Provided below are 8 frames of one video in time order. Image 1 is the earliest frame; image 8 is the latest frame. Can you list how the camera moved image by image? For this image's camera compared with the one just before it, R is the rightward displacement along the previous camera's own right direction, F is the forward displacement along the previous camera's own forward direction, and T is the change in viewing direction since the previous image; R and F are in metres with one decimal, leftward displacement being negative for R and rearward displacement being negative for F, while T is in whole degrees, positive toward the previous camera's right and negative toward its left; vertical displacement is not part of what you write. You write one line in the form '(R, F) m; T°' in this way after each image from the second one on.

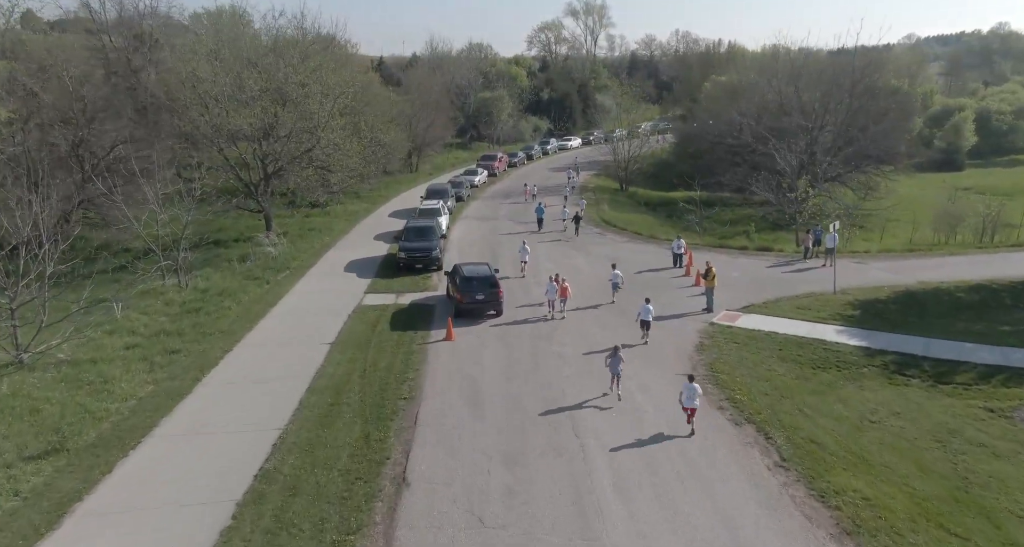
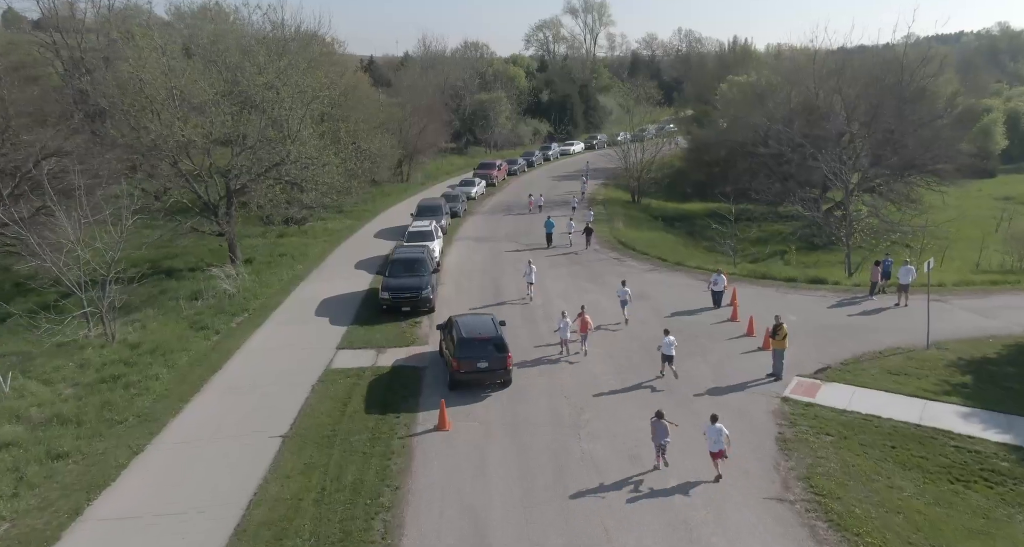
(-0.3, +4.9) m; 0°
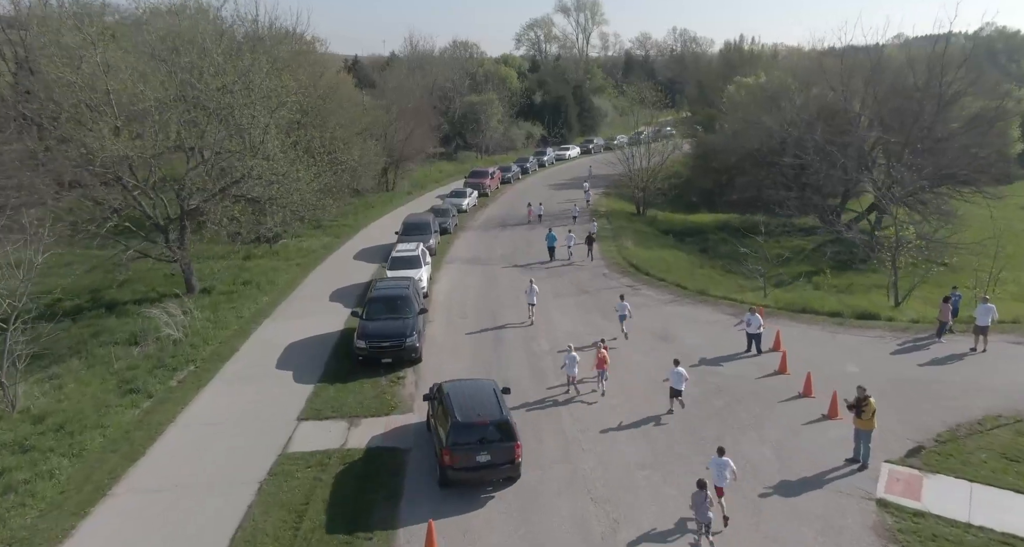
(-0.3, +3.9) m; +1°
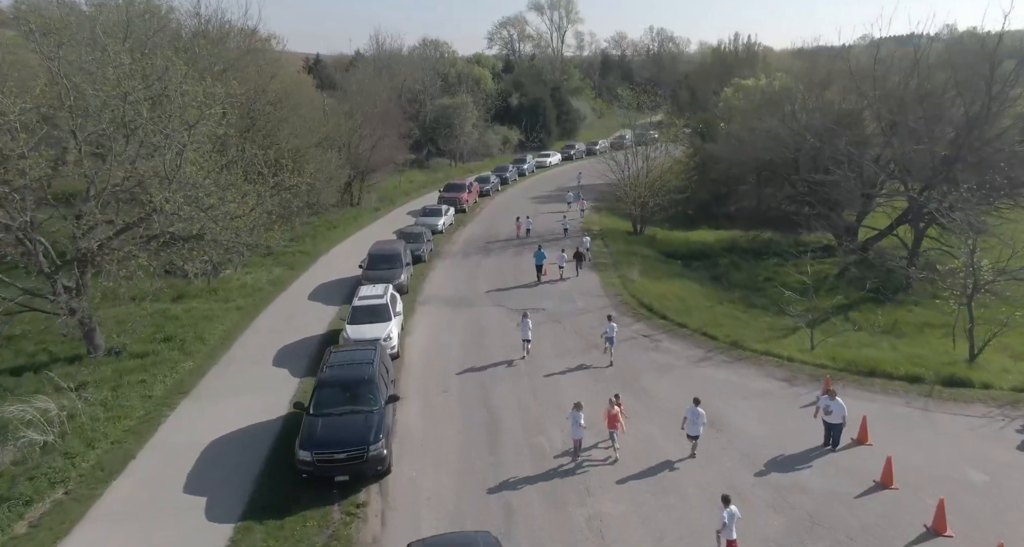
(-0.5, +5.2) m; +2°
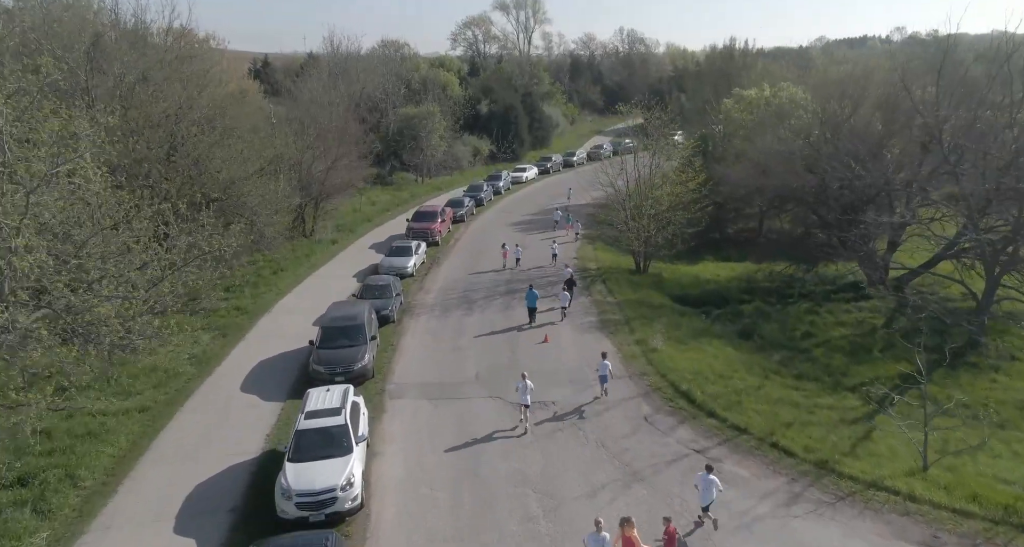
(-0.9, +6.1) m; +3°
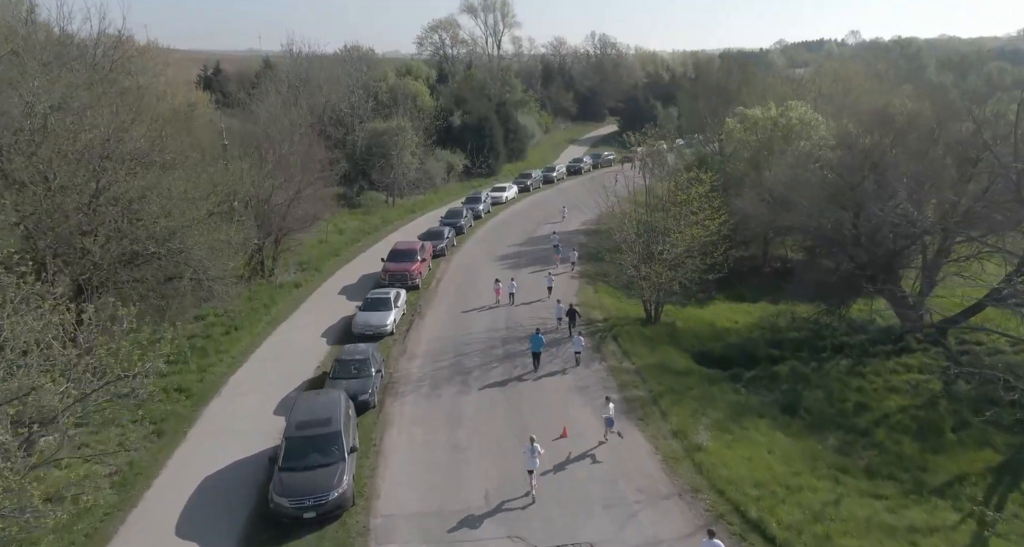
(-1.1, +4.6) m; +3°
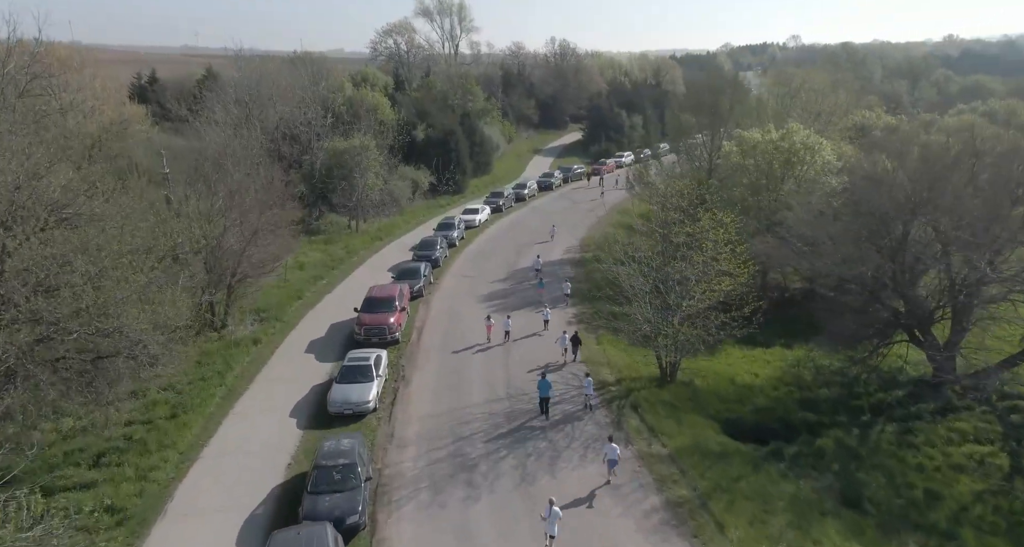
(-1.6, +4.1) m; +4°
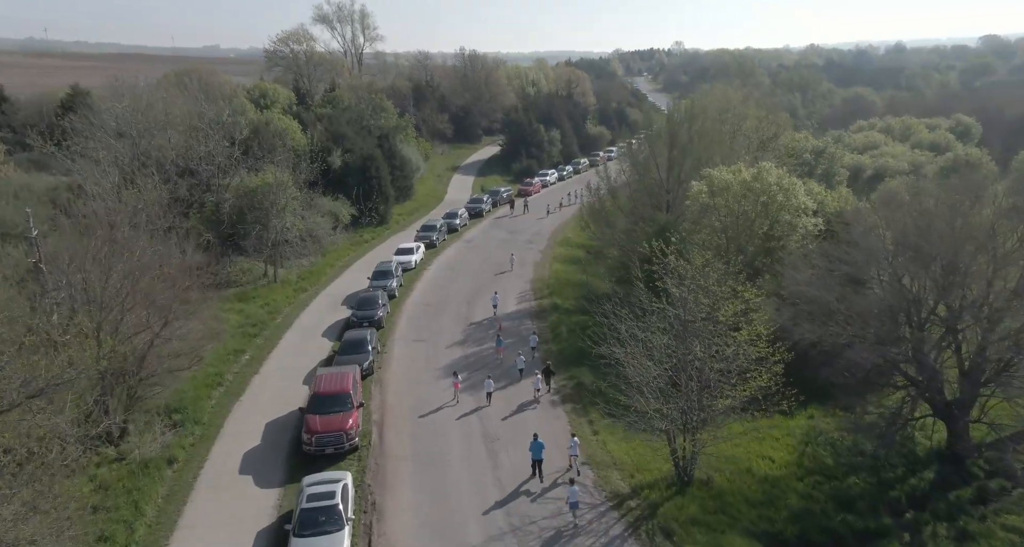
(-2.5, +5.0) m; +8°
